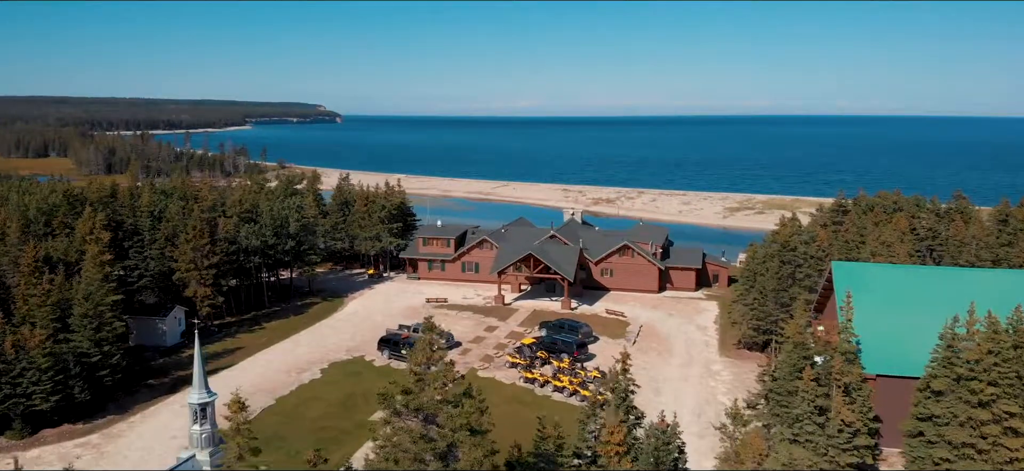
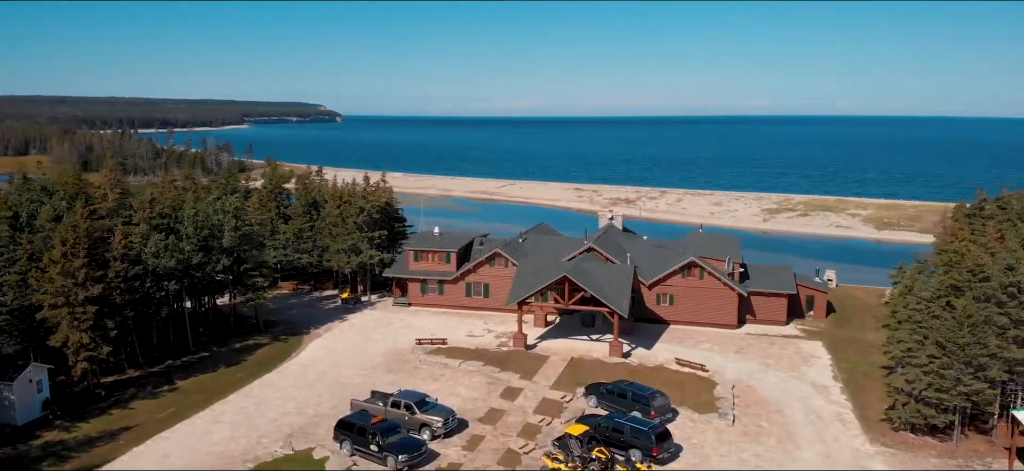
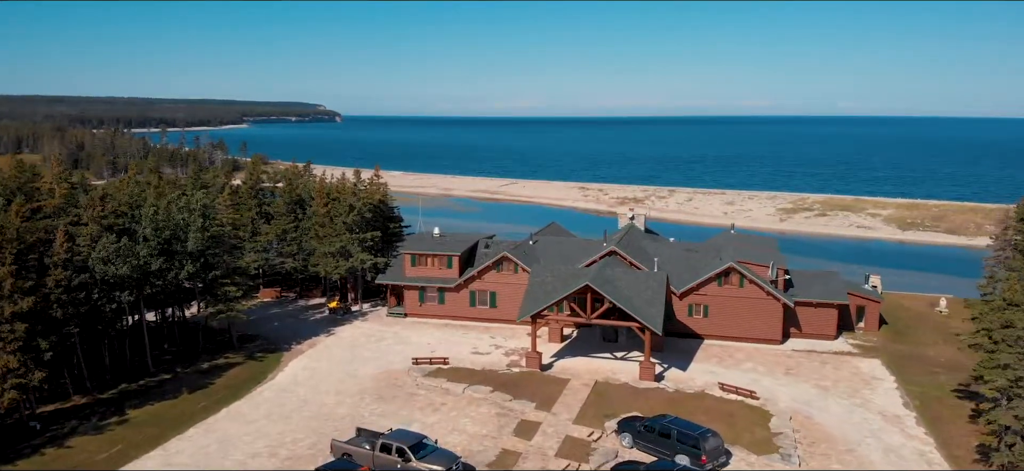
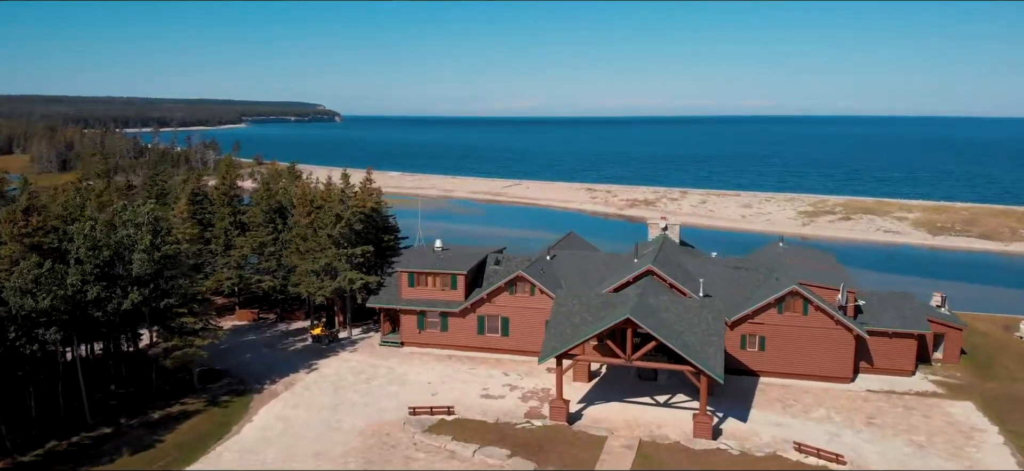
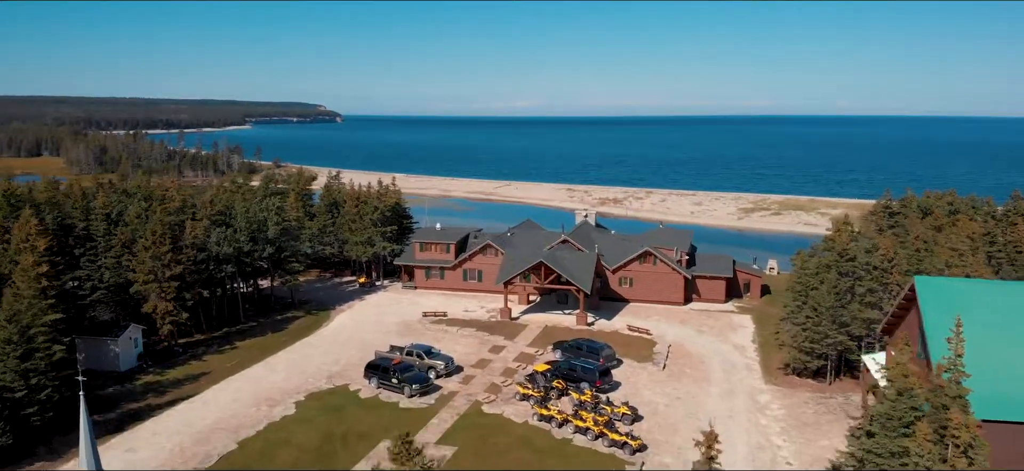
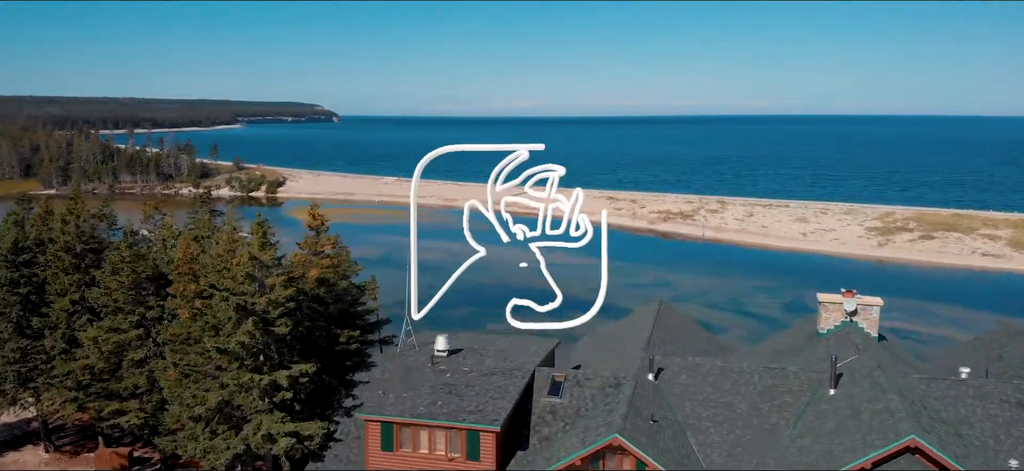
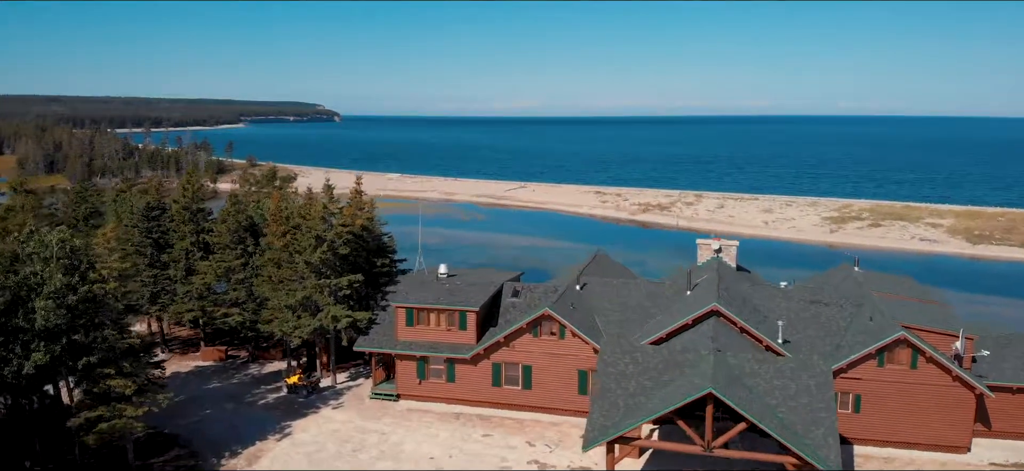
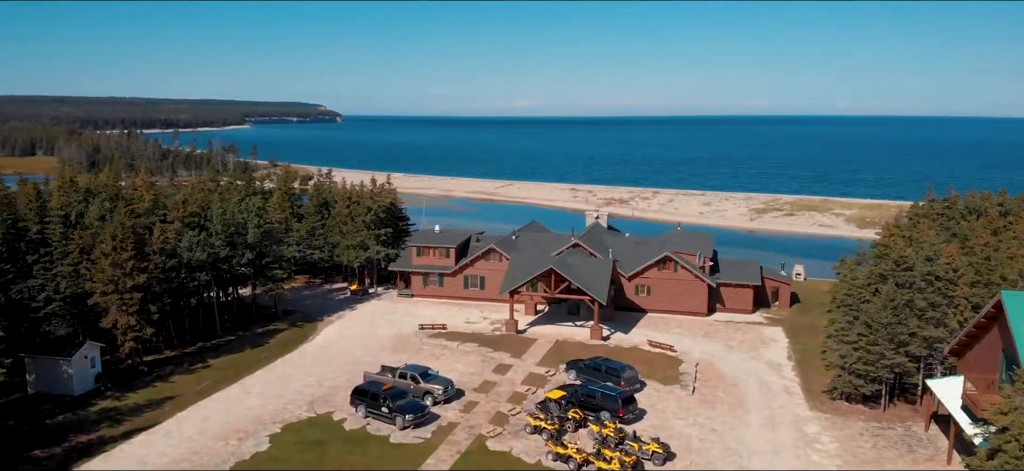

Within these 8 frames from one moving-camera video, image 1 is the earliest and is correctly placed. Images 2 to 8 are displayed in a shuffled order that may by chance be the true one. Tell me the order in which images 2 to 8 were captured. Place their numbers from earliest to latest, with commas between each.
5, 8, 2, 3, 4, 7, 6
